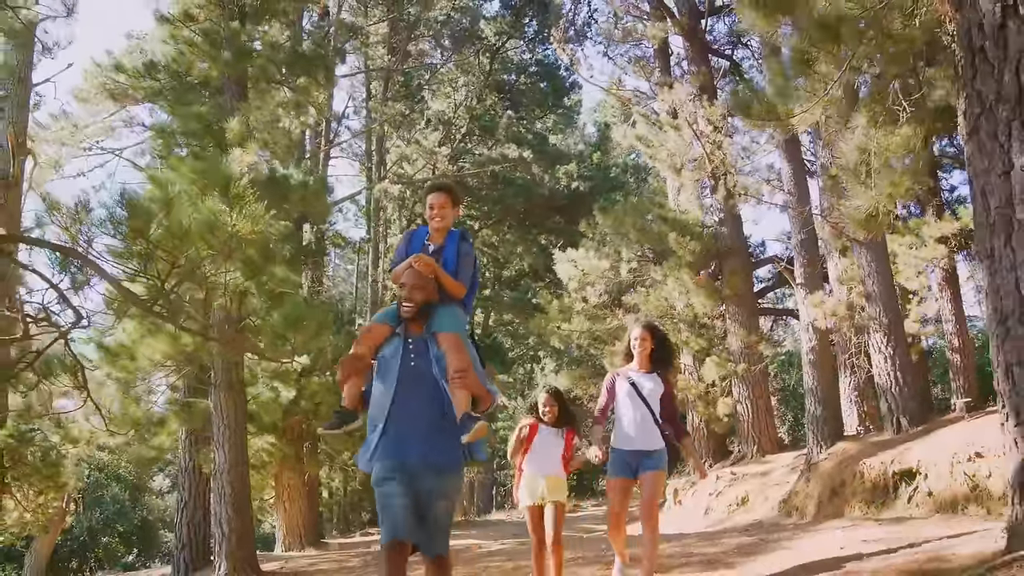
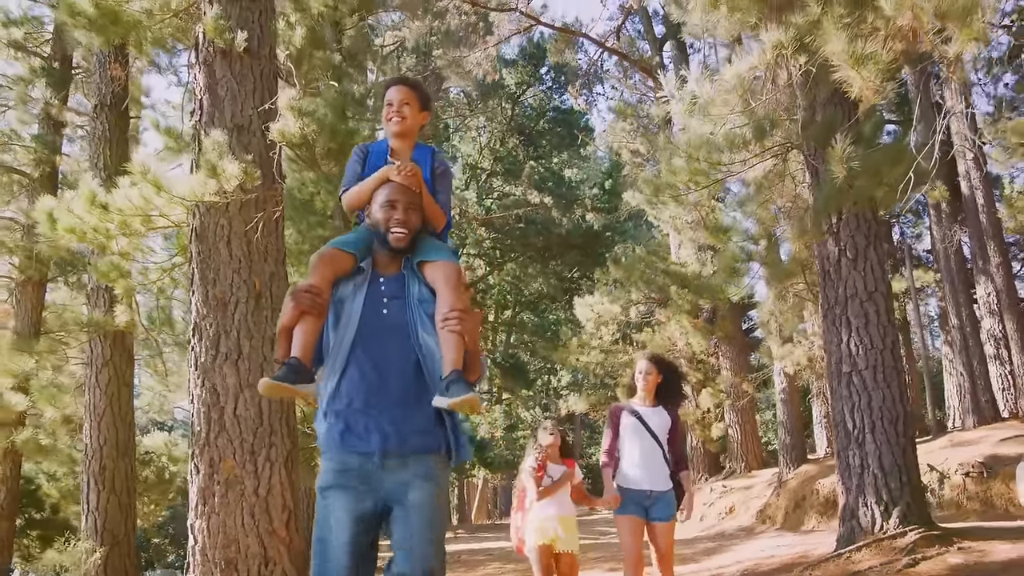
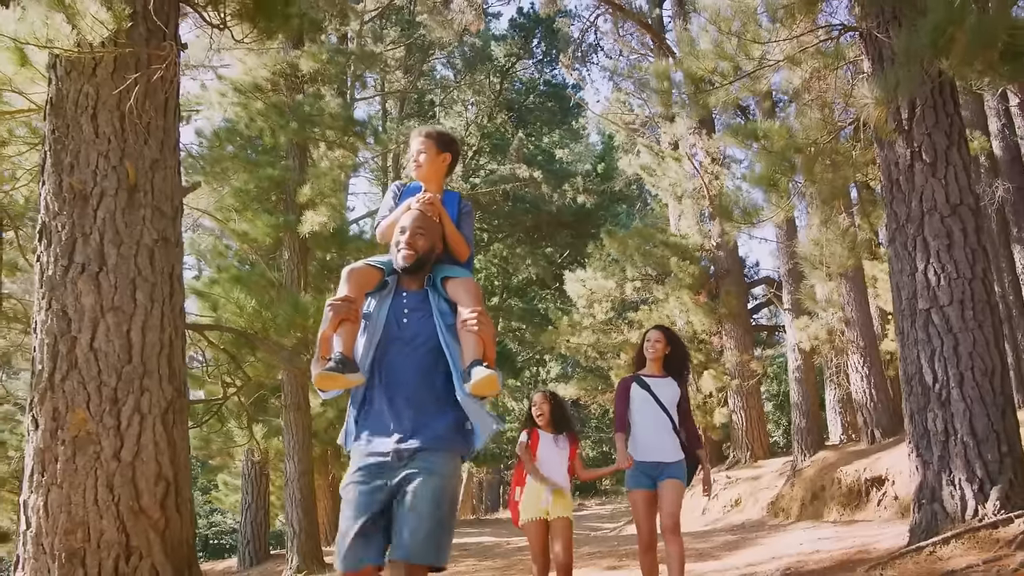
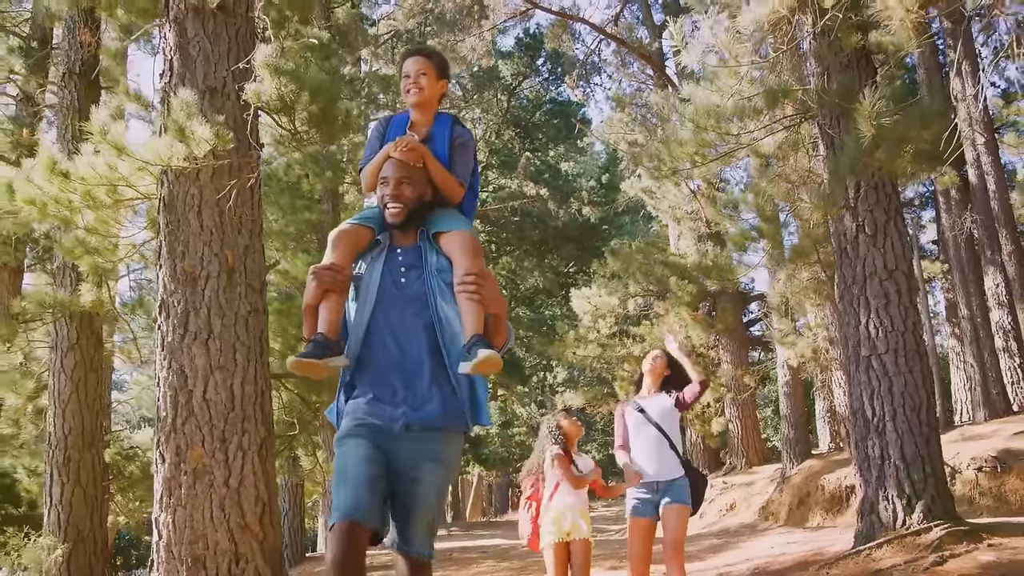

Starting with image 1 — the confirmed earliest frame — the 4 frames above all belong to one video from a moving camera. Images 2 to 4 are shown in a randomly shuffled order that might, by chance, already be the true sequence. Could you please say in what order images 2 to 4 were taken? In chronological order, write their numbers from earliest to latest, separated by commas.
3, 4, 2
